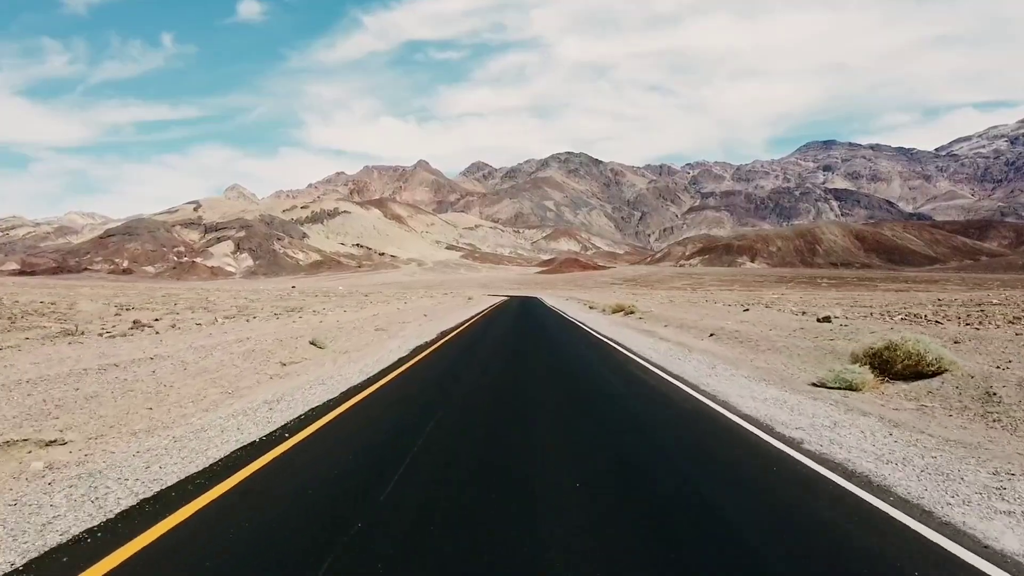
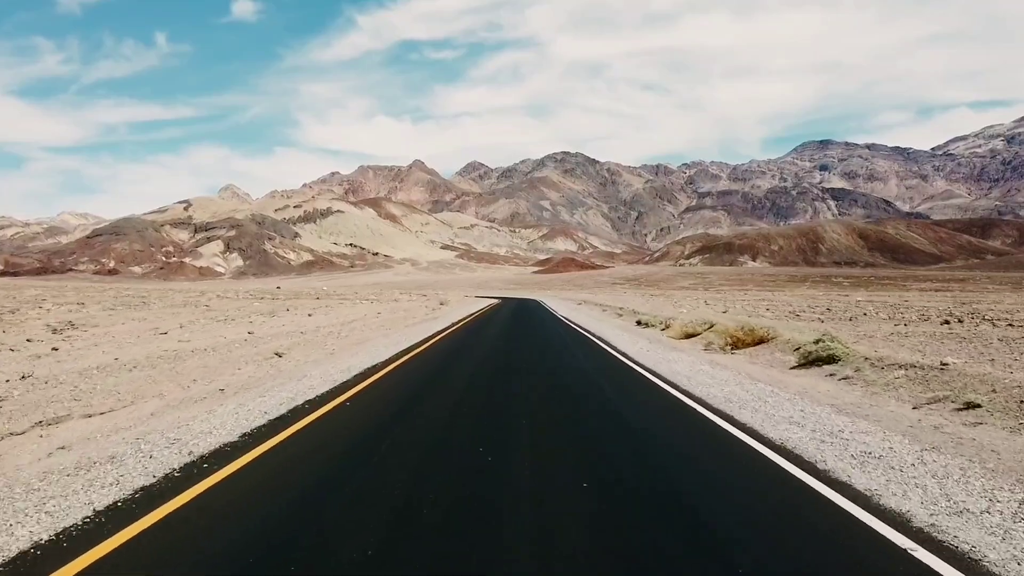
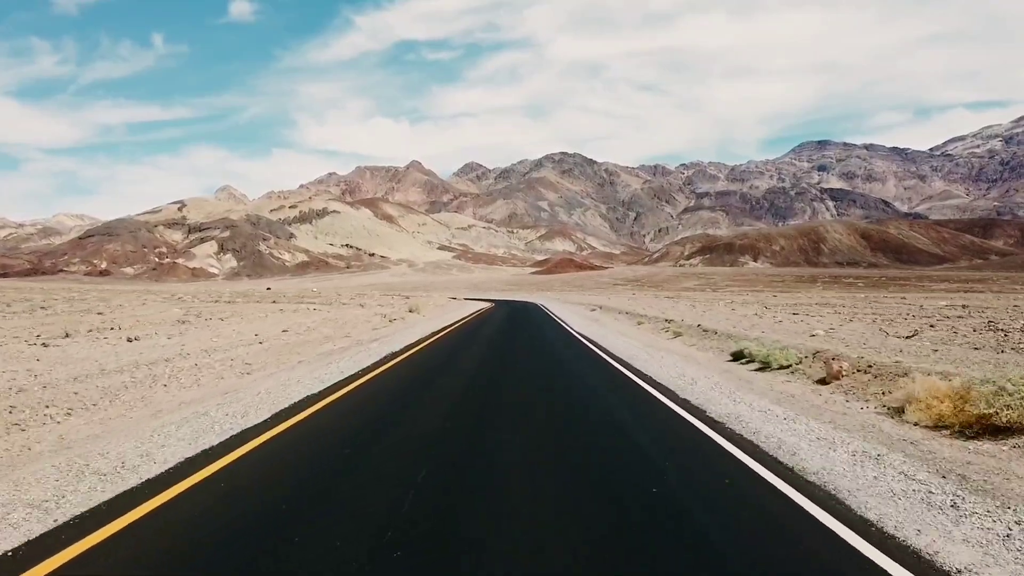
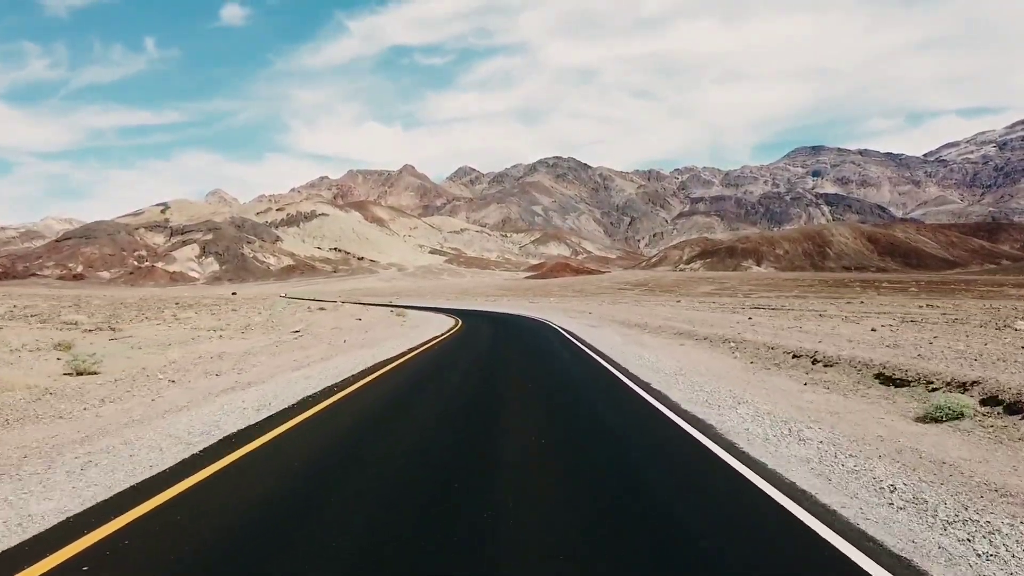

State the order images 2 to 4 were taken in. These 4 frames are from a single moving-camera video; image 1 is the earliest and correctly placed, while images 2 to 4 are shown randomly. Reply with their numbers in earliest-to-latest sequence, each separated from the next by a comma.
2, 3, 4
